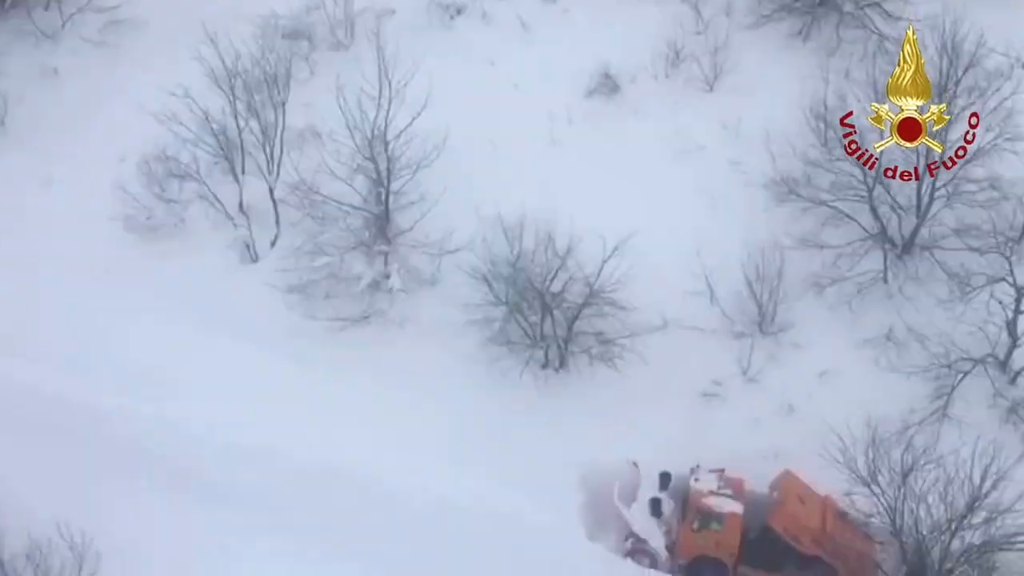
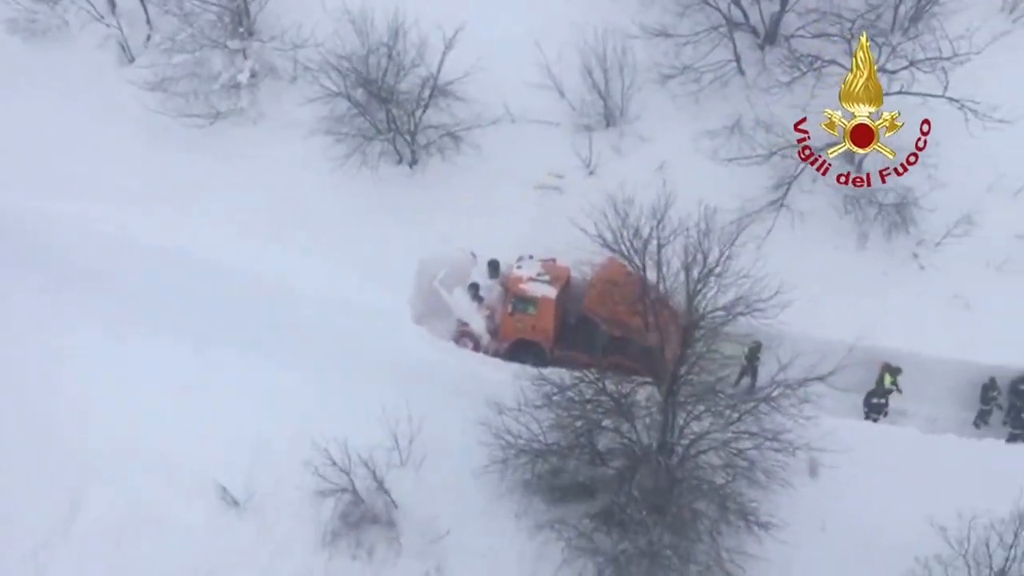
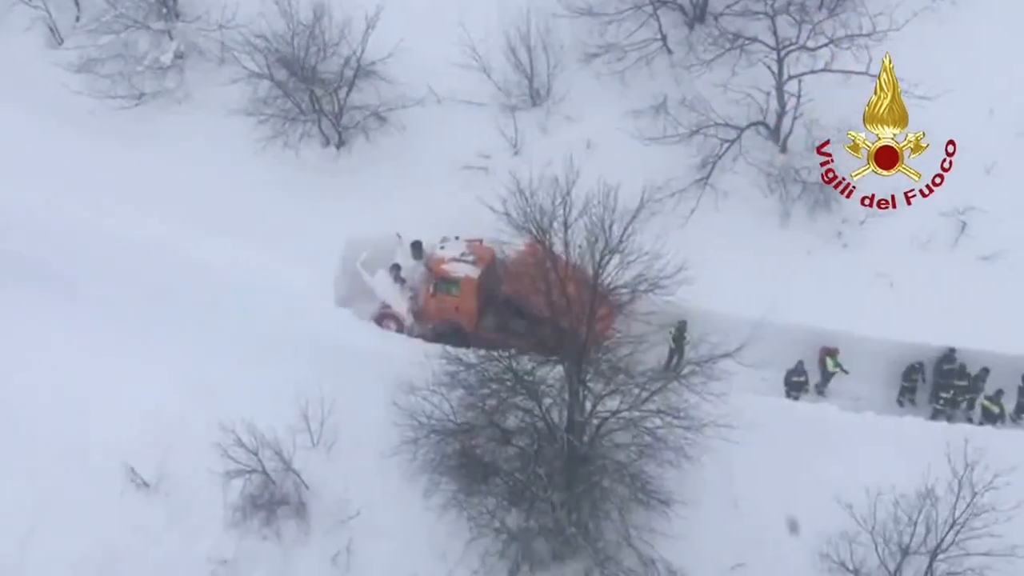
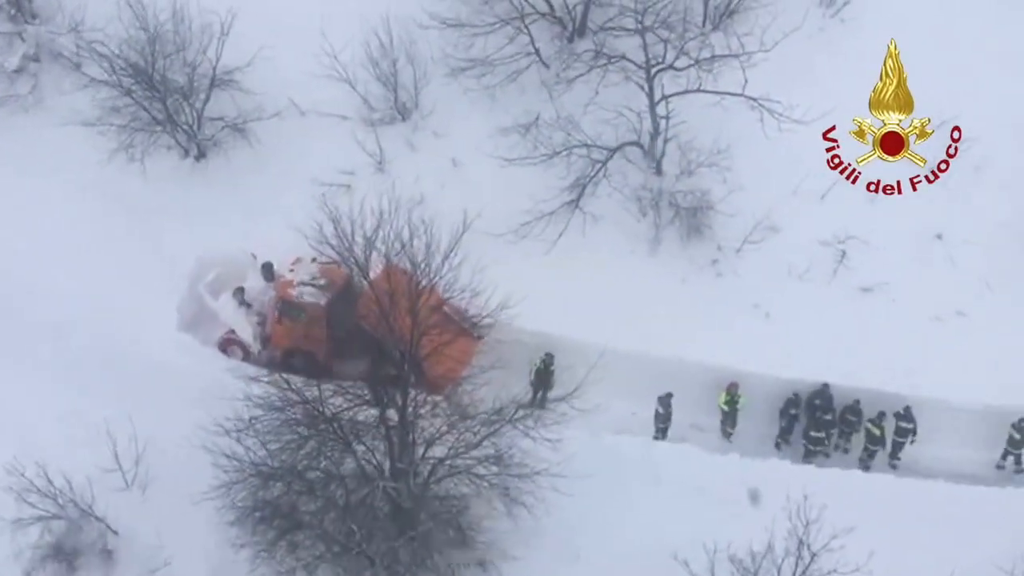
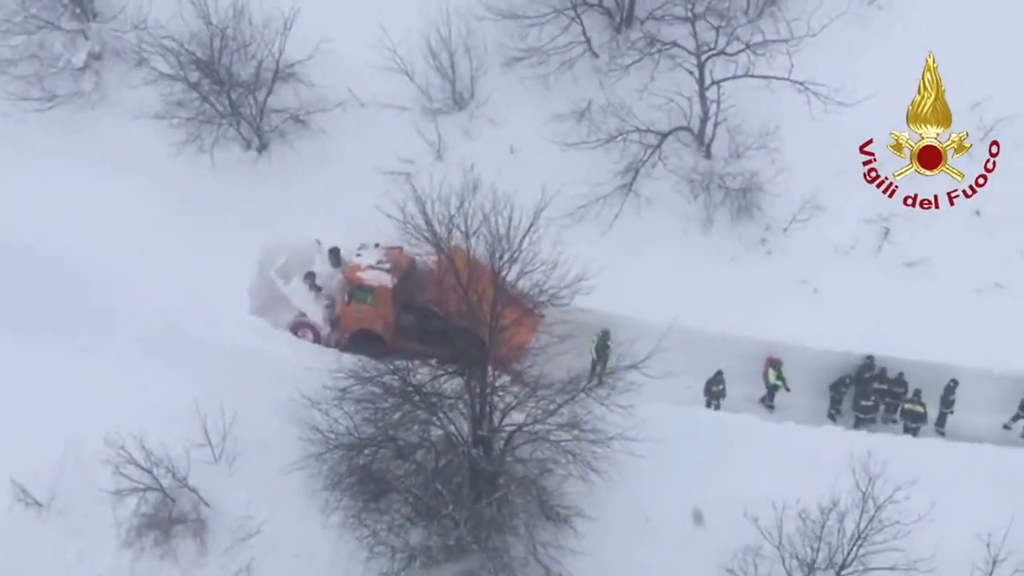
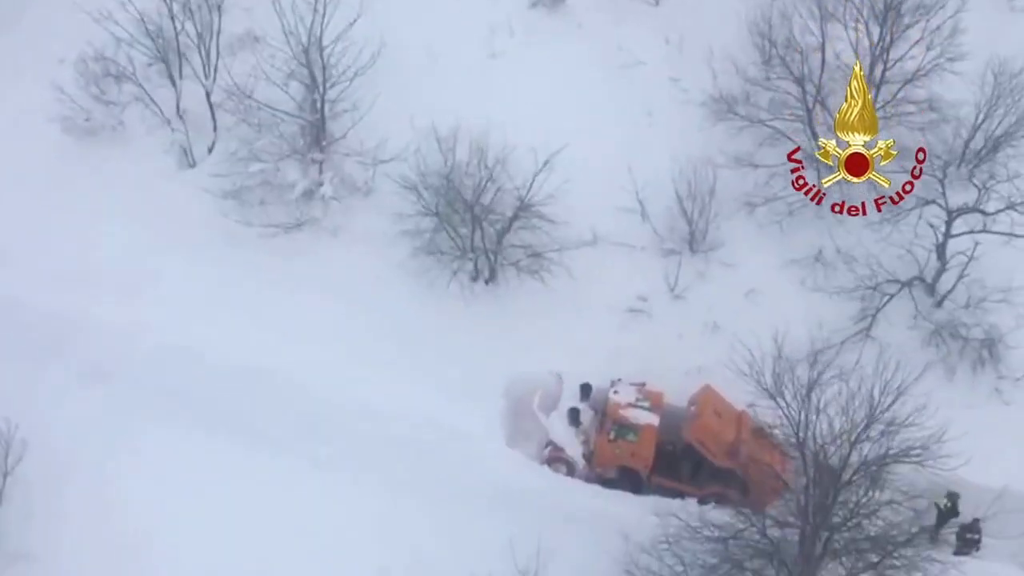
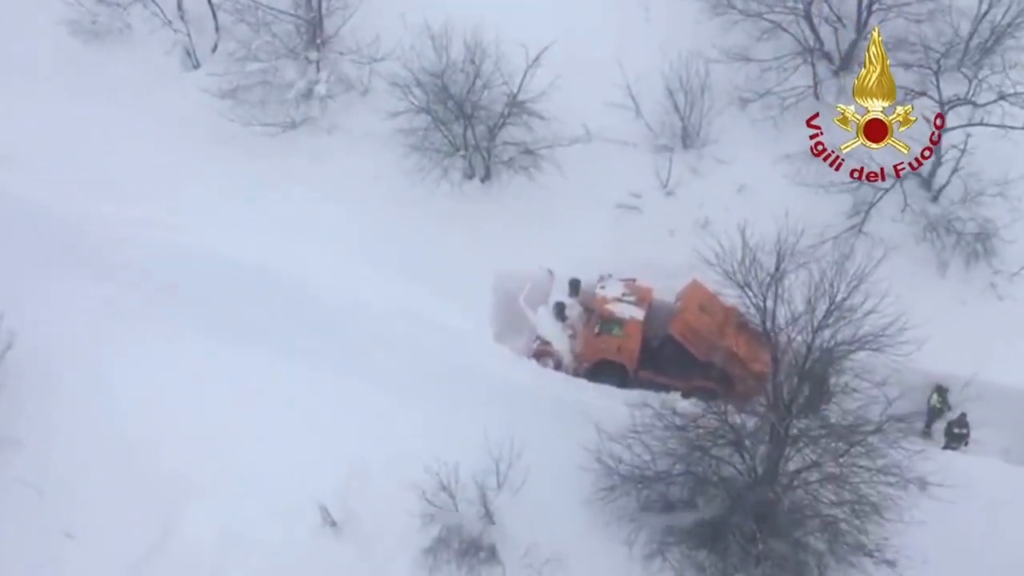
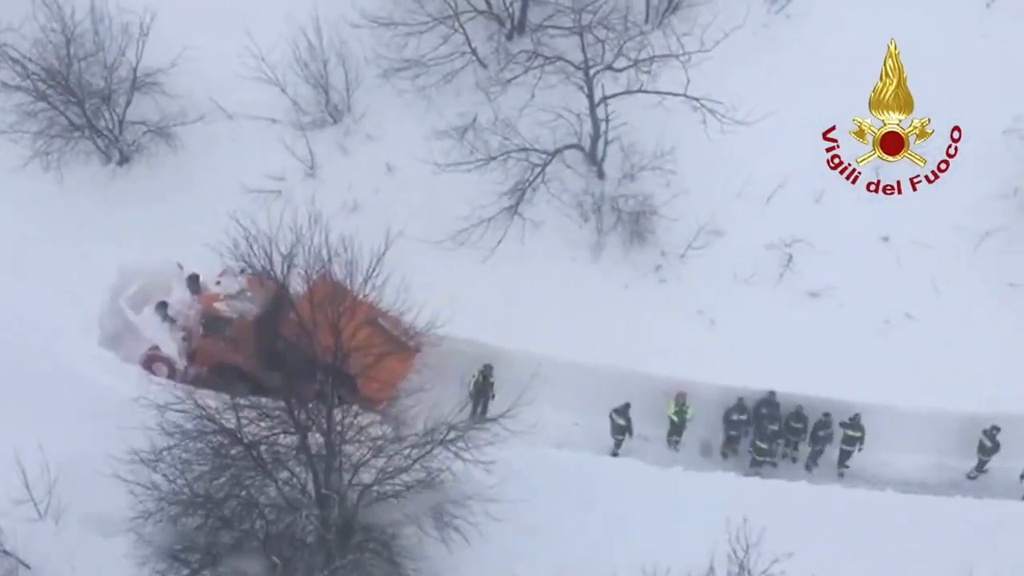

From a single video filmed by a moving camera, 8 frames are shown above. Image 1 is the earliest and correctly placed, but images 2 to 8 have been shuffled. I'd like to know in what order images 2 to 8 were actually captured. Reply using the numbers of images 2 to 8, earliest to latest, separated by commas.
6, 7, 2, 3, 5, 4, 8
